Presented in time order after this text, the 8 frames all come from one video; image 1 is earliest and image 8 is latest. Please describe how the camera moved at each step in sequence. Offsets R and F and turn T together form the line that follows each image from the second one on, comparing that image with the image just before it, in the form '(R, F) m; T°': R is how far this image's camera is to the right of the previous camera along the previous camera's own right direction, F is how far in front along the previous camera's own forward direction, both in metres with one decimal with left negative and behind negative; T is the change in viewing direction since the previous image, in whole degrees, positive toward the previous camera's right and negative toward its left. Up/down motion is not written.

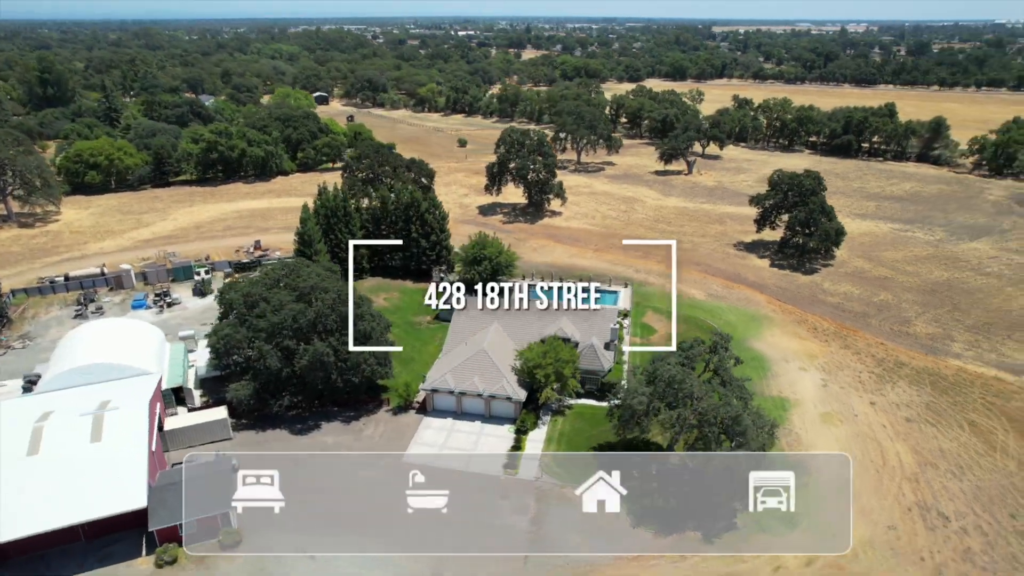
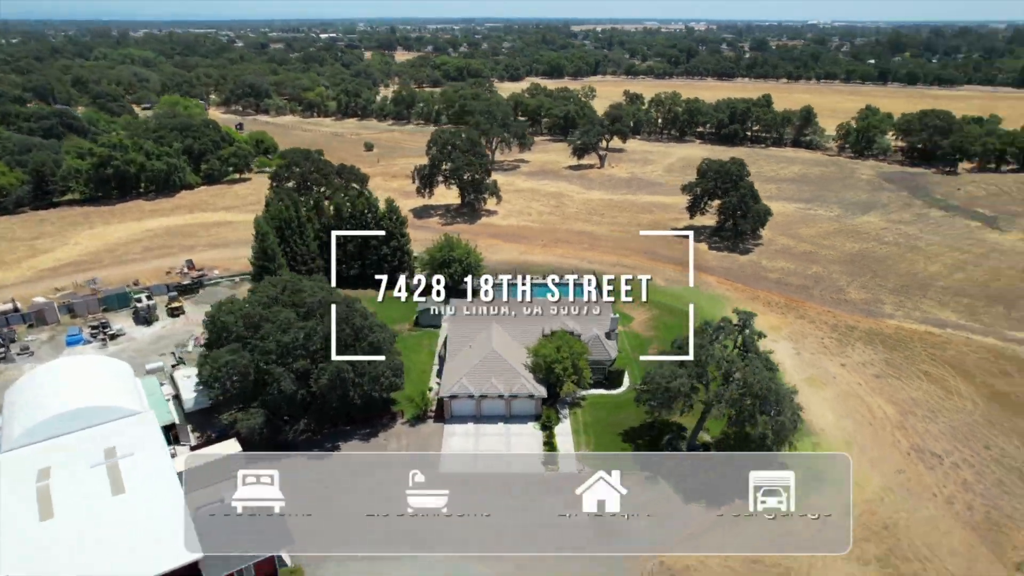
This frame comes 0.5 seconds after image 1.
(-5.4, +0.5) m; +11°
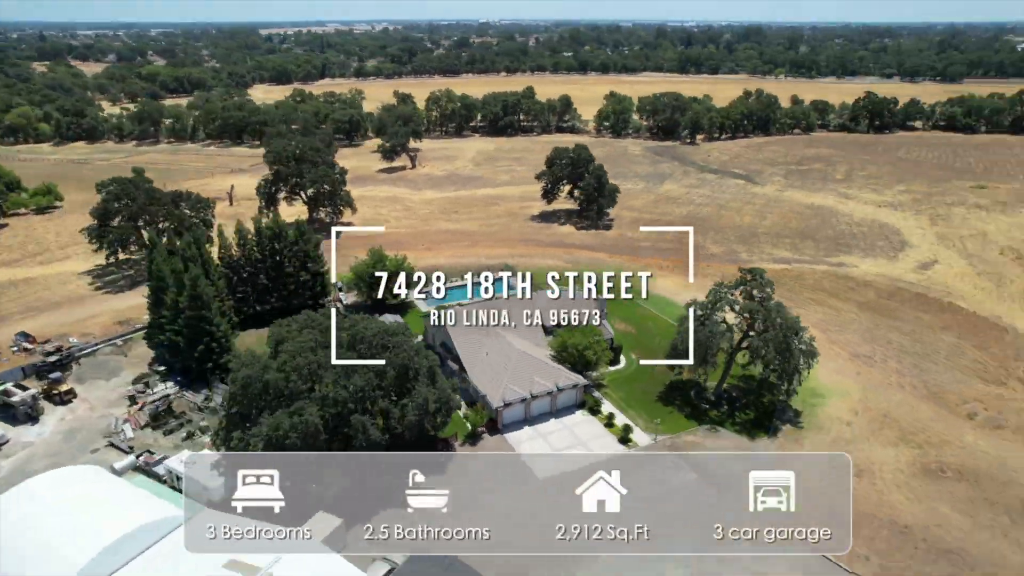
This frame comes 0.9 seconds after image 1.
(-11.7, +2.7) m; +24°
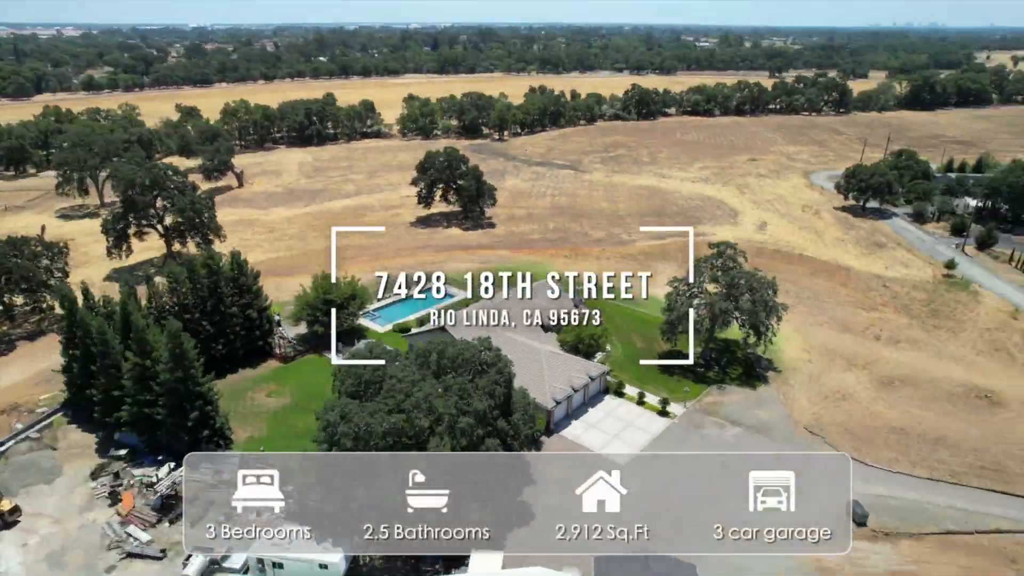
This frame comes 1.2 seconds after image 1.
(-10.4, +2.0) m; +21°
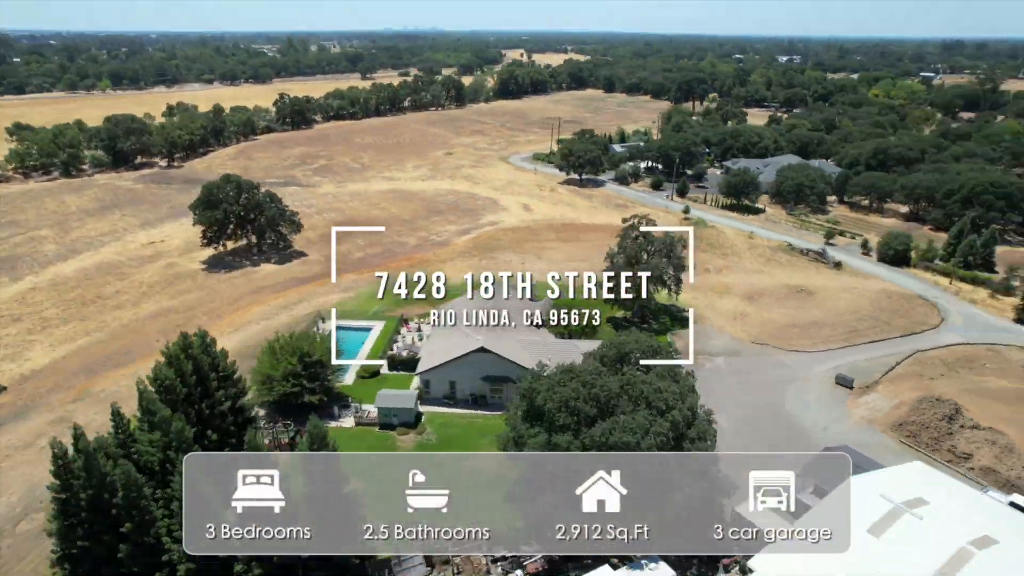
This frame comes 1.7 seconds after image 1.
(-16.8, +5.1) m; +34°
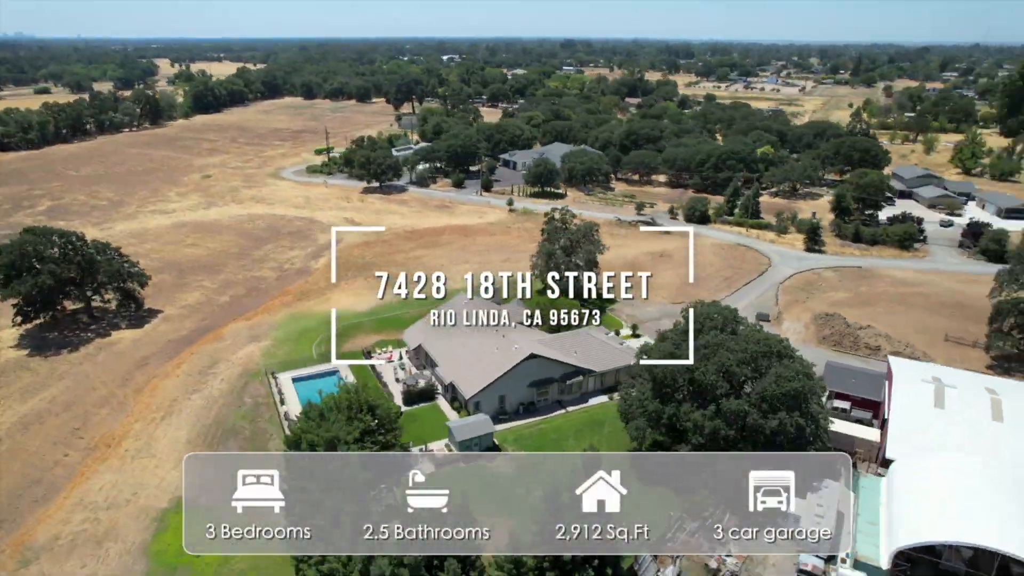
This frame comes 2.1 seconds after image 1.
(-13.9, +3.3) m; +27°
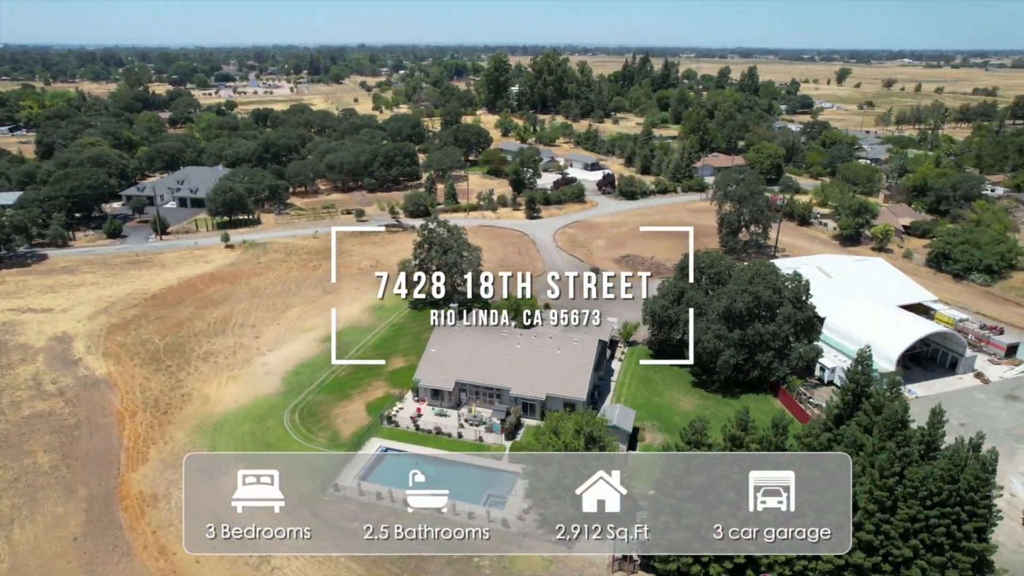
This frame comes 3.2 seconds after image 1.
(-21.5, +8.7) m; +44°
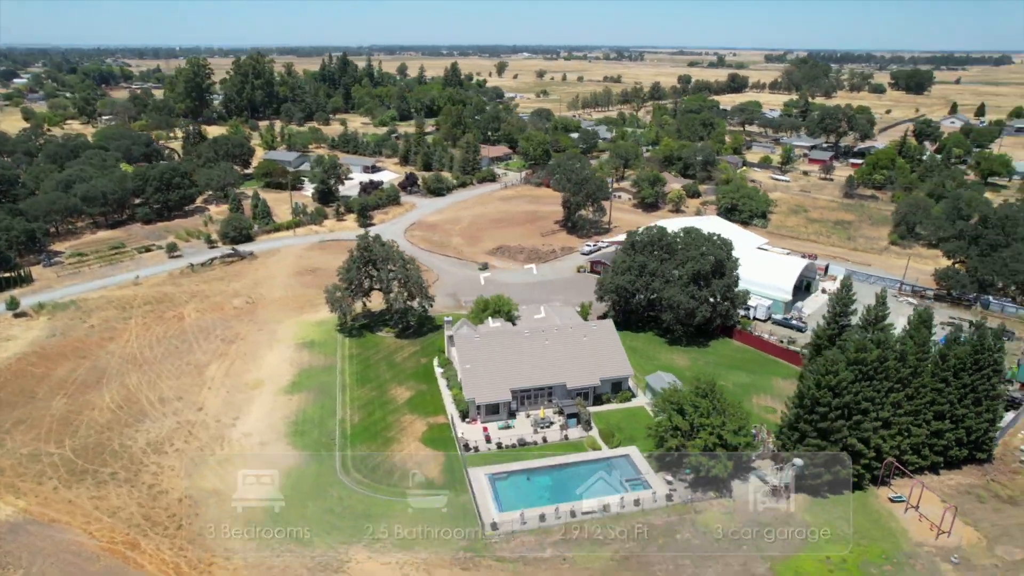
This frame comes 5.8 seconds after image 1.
(-14.6, +3.9) m; +28°
